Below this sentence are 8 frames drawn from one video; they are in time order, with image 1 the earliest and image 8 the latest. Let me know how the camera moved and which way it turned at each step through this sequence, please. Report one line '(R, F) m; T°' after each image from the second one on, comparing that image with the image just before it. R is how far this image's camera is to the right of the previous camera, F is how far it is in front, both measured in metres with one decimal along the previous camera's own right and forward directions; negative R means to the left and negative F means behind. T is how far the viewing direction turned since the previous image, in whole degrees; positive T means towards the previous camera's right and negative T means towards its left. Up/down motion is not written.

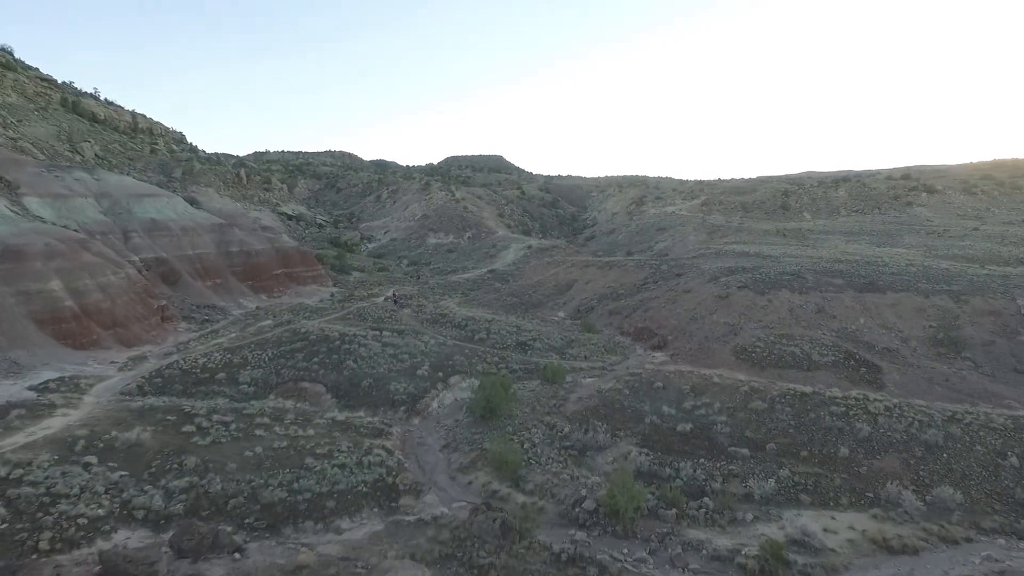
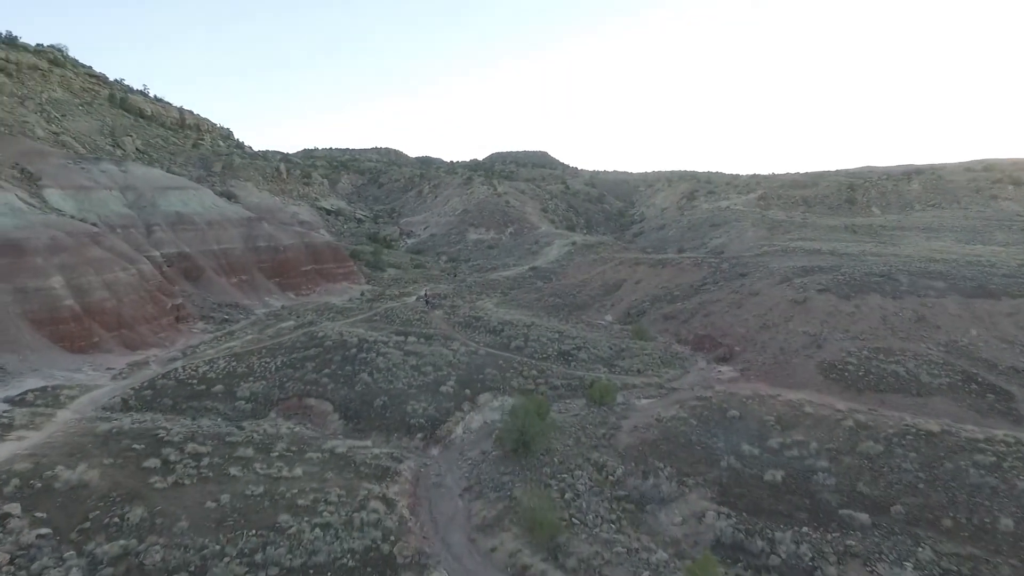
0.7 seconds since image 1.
(+0.1, +2.3) m; -4°
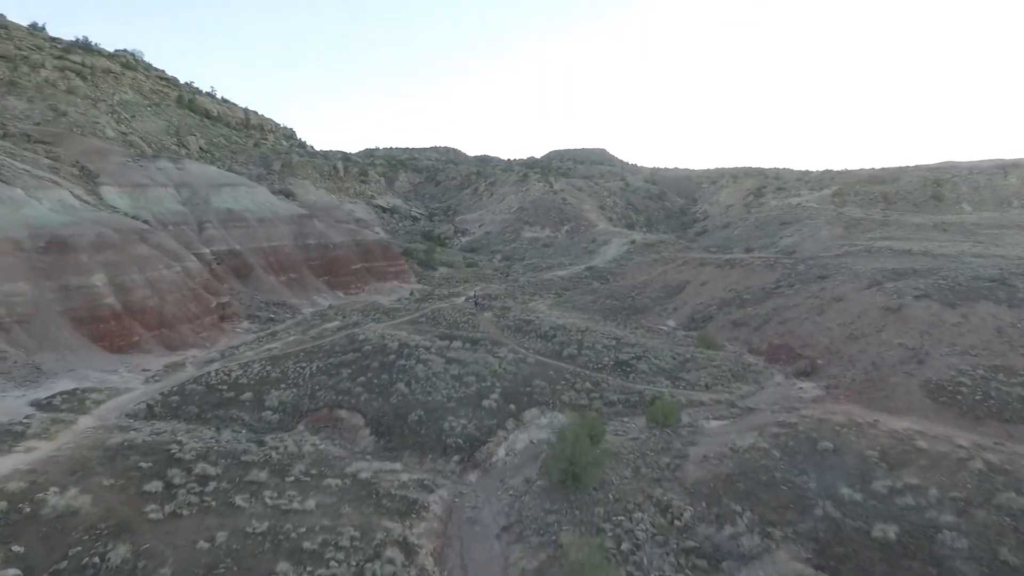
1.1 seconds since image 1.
(+0.1, +1.4) m; -5°
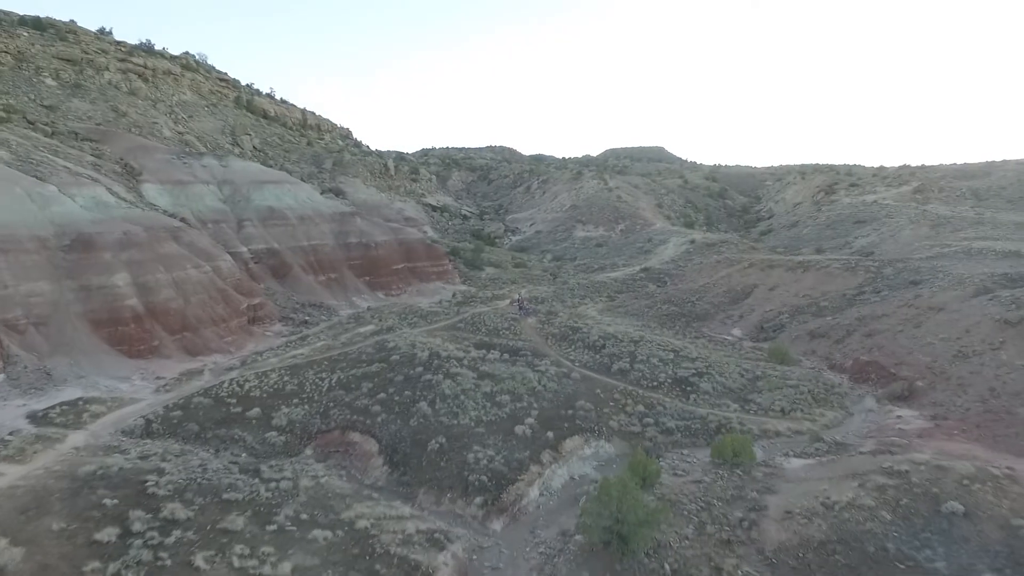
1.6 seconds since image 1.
(+0.2, +1.7) m; -5°
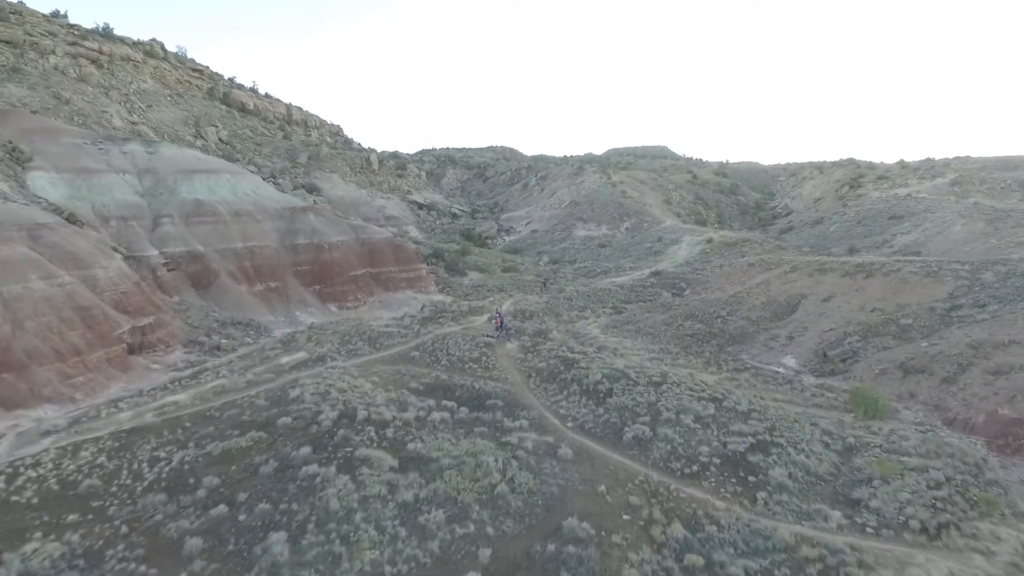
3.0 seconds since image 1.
(+0.7, +4.9) m; 0°
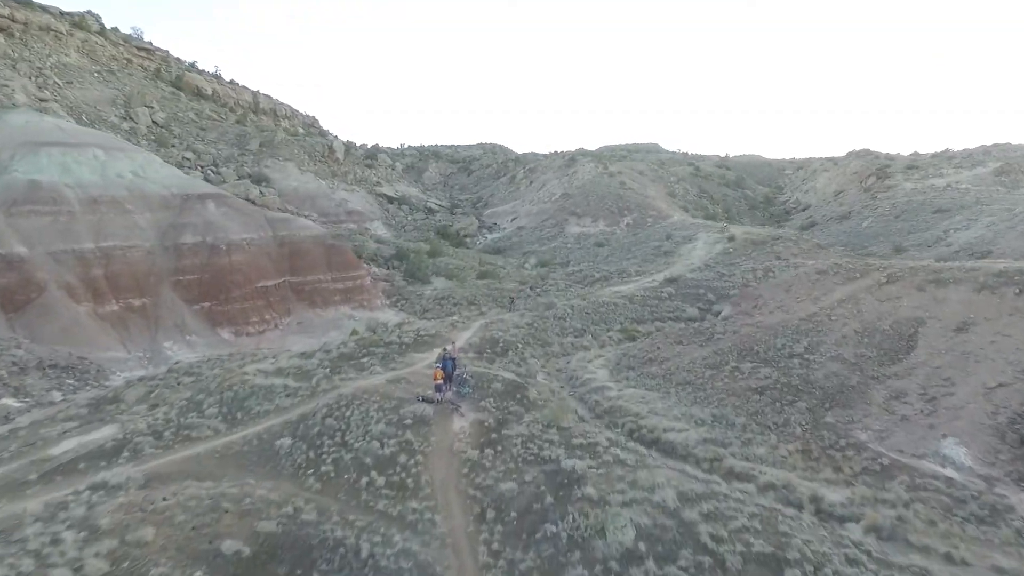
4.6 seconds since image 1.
(+0.5, +6.2) m; +1°
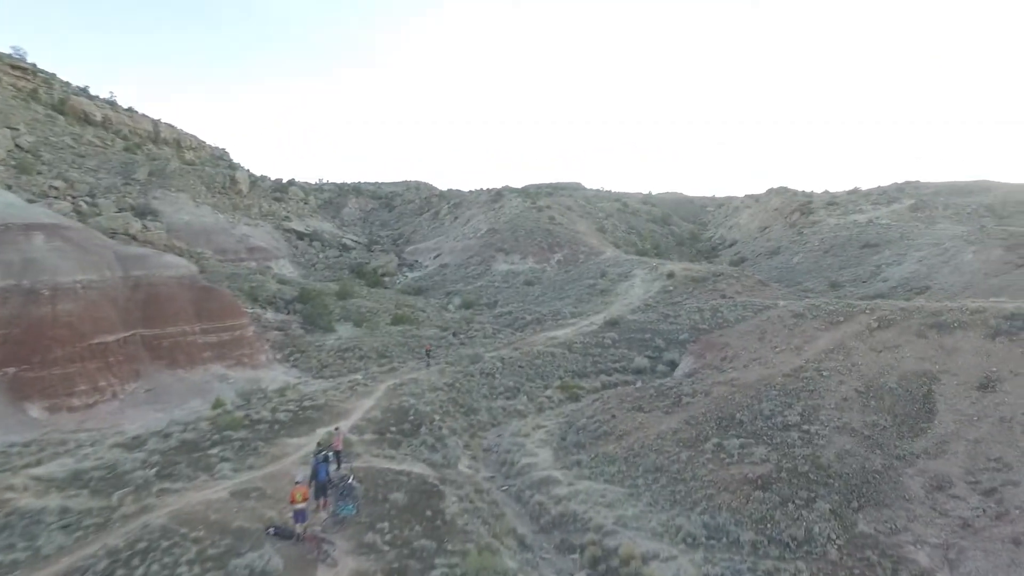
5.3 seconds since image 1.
(+0.2, +2.9) m; +7°
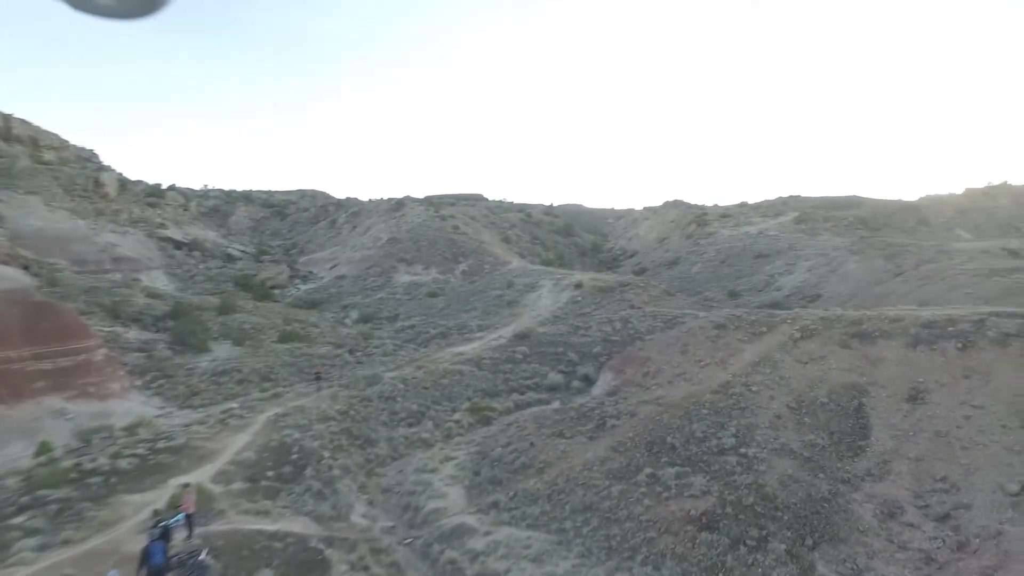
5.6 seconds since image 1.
(0.0, +1.3) m; +9°
